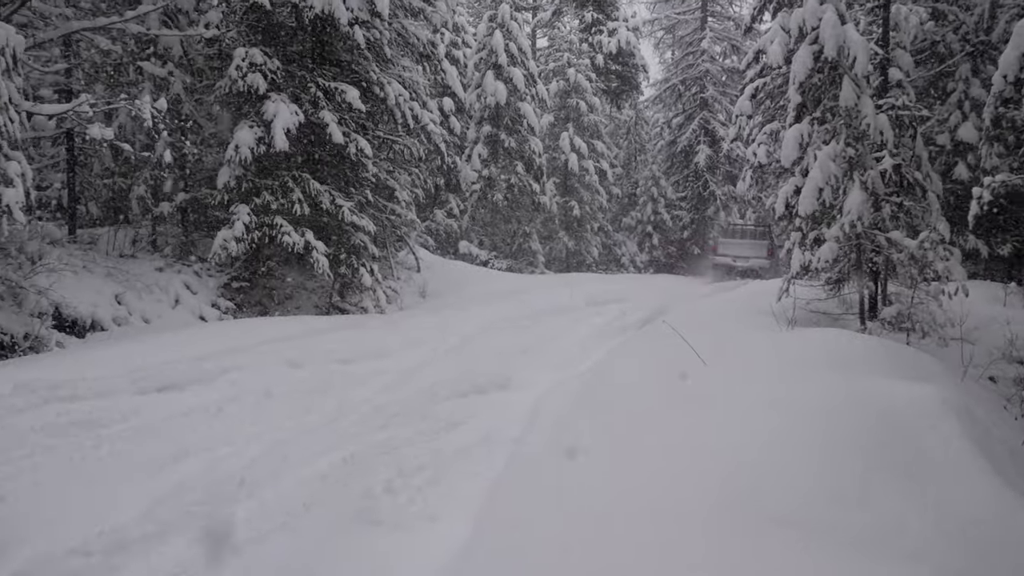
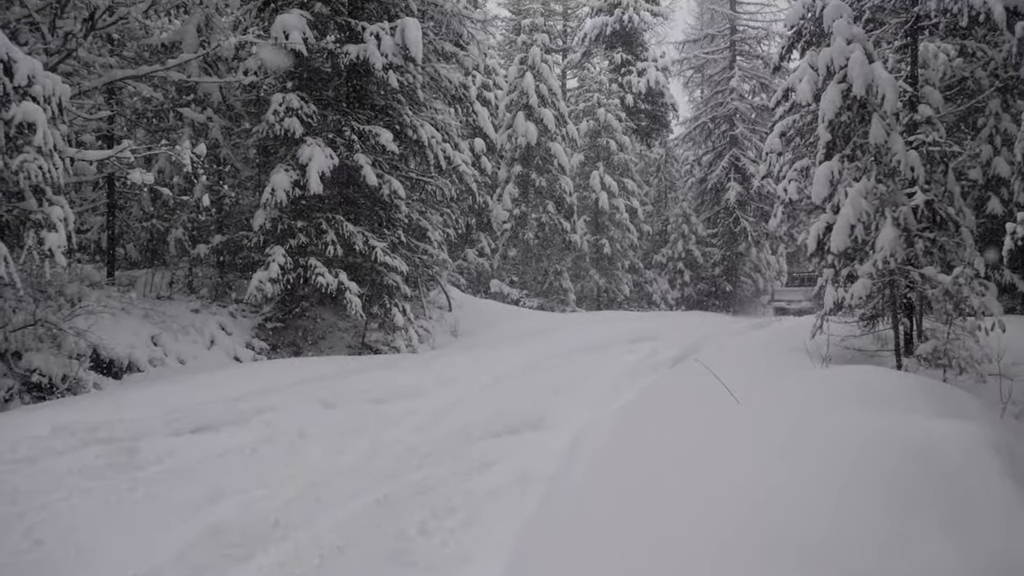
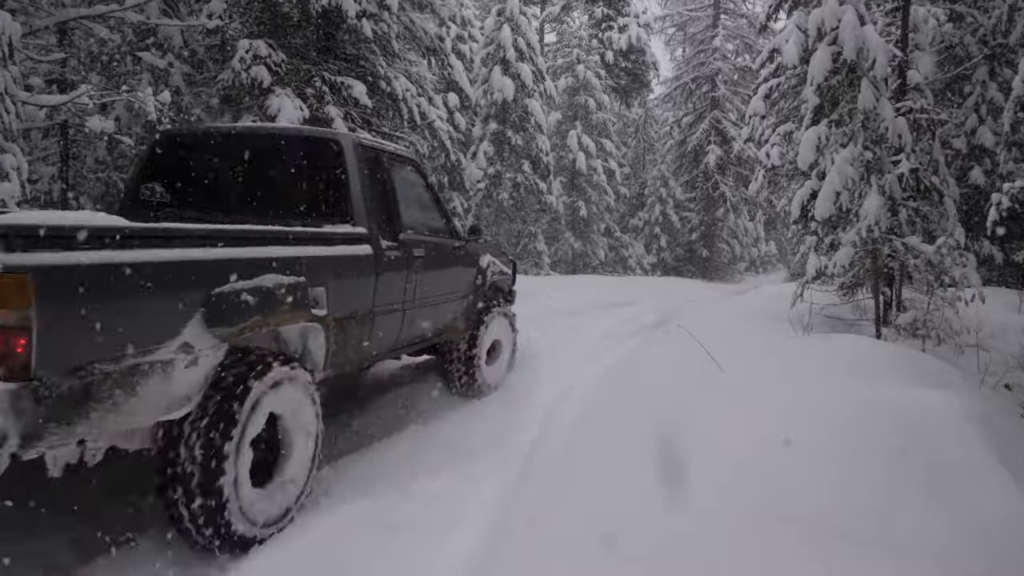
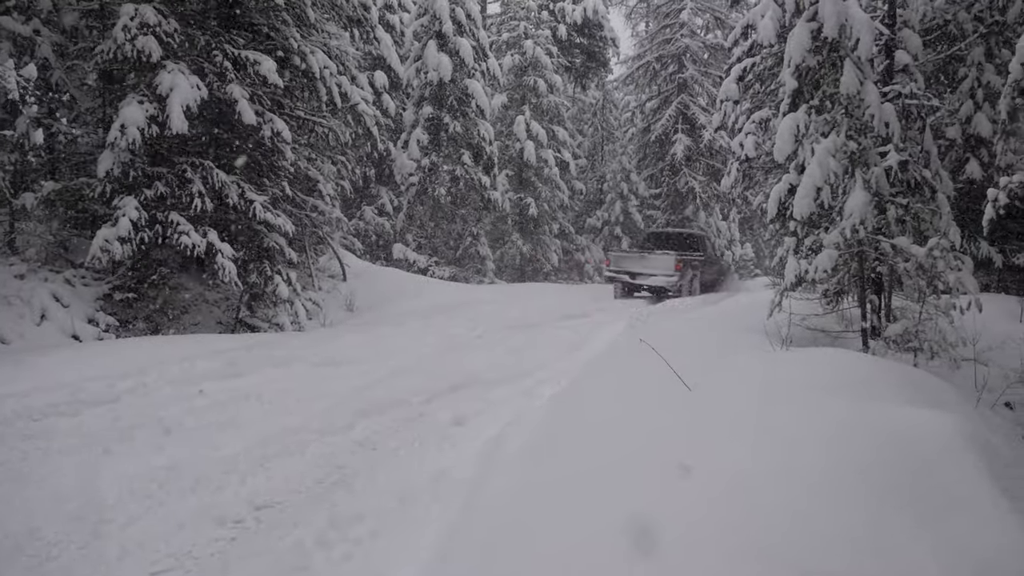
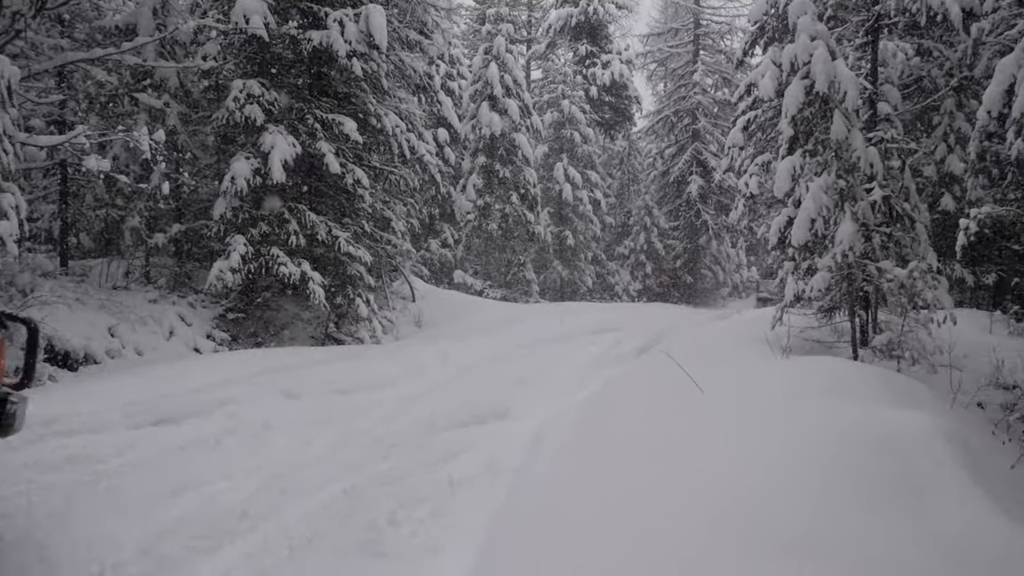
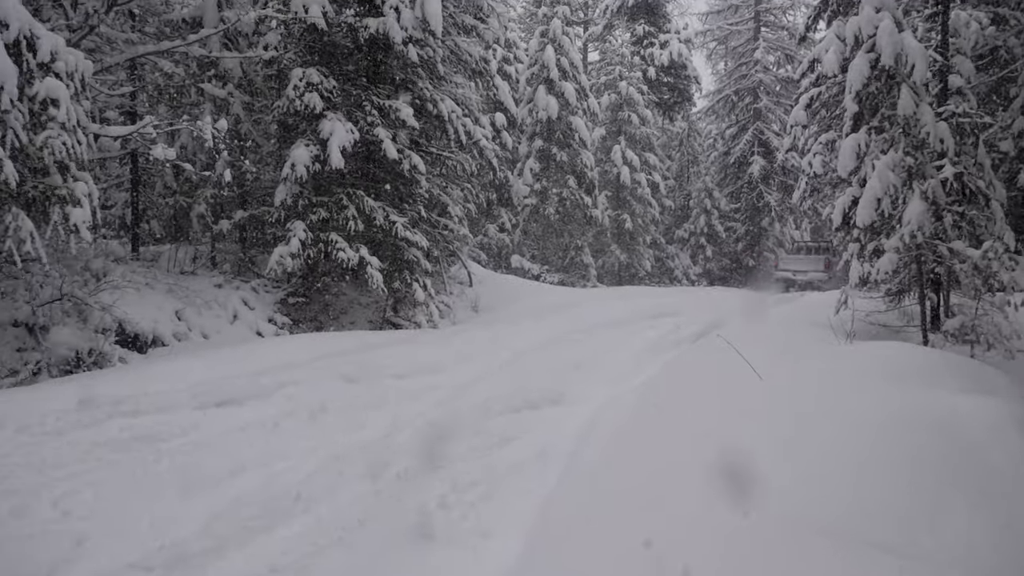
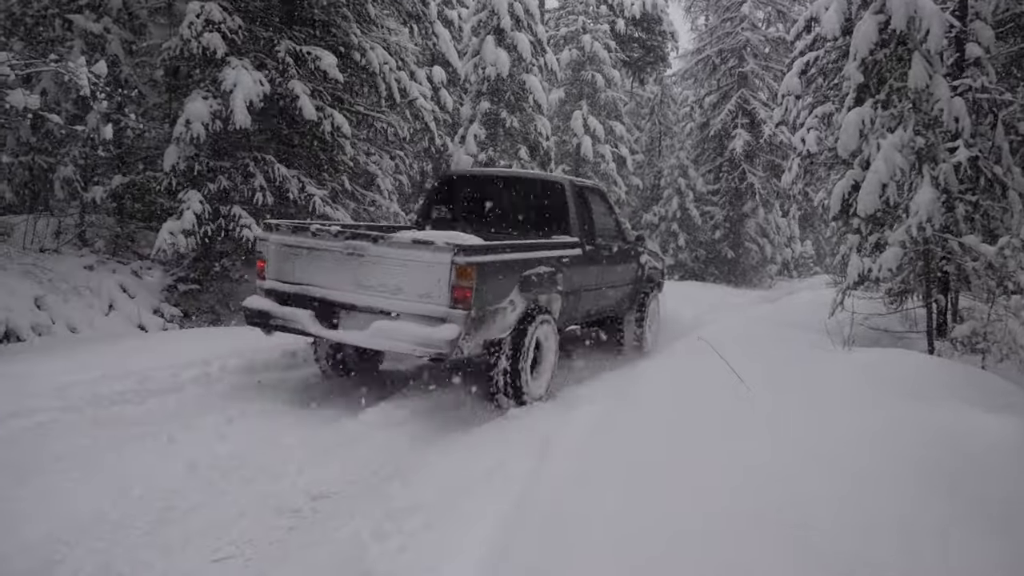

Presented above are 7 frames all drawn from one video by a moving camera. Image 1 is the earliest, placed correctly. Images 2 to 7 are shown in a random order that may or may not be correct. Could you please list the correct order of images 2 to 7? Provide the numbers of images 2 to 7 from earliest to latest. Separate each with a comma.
6, 2, 5, 3, 7, 4
